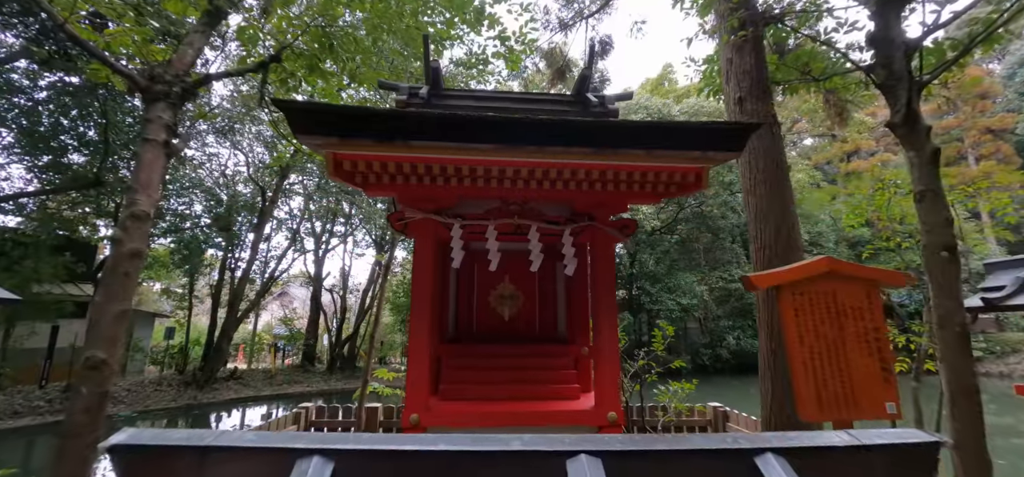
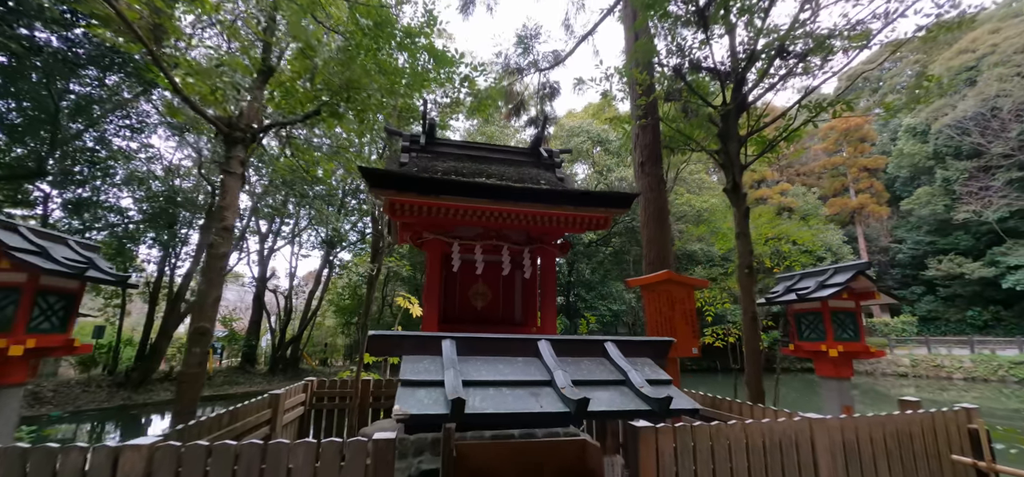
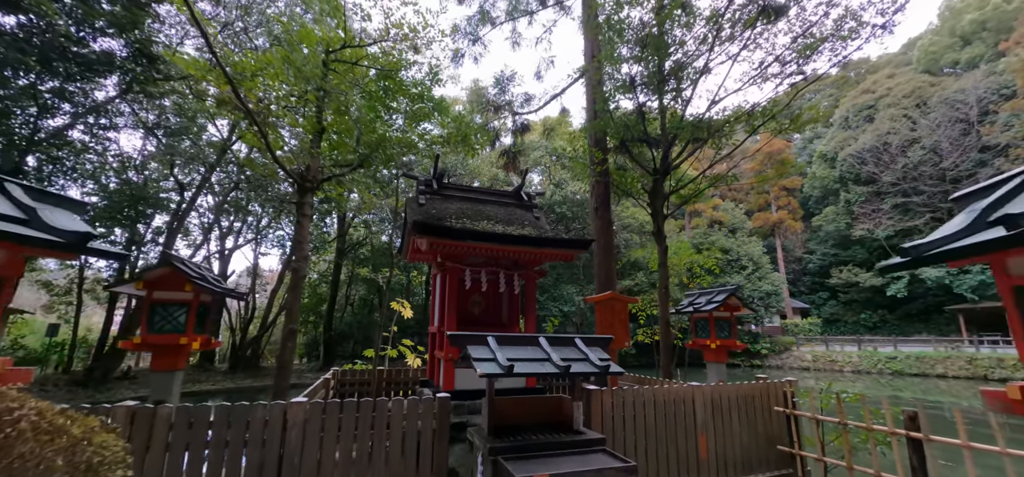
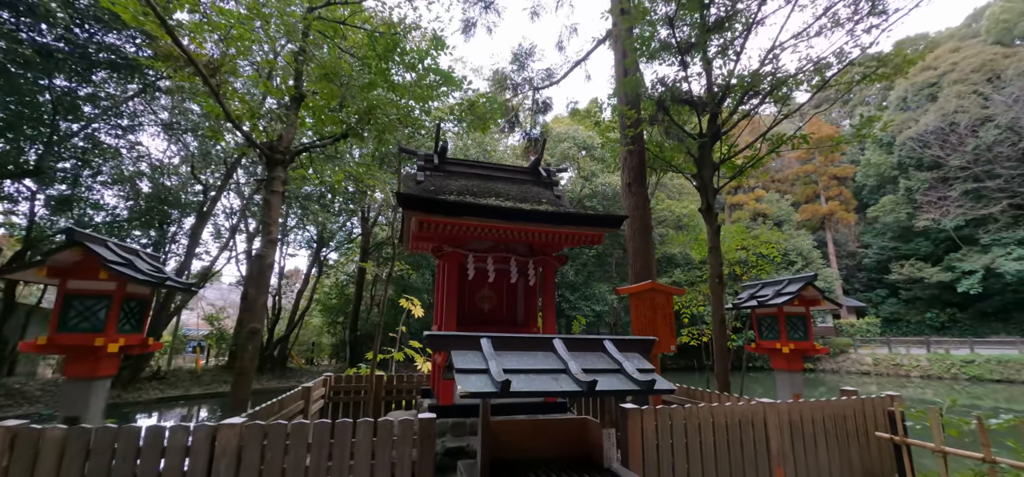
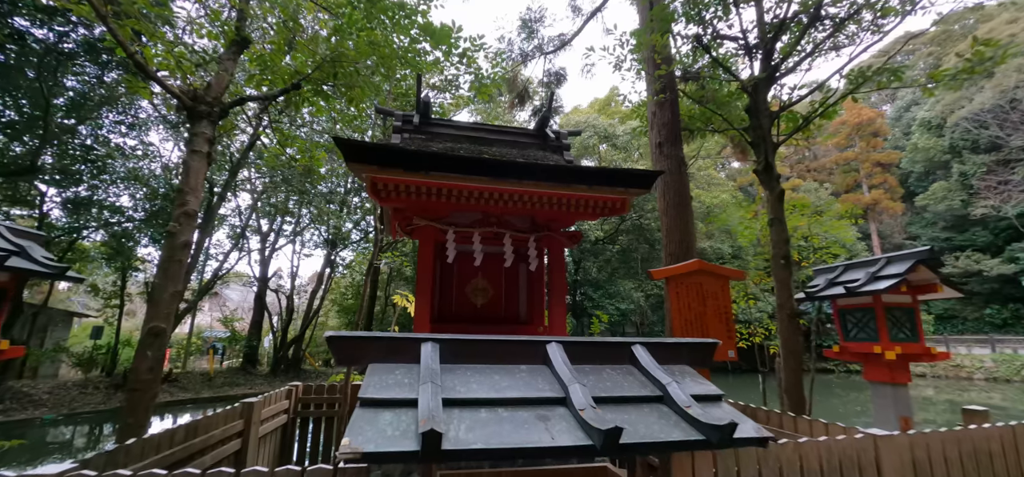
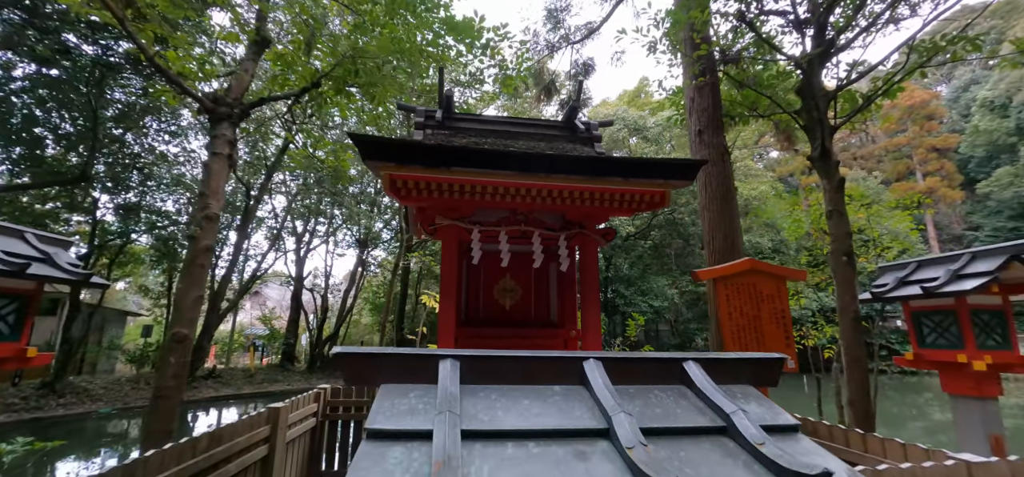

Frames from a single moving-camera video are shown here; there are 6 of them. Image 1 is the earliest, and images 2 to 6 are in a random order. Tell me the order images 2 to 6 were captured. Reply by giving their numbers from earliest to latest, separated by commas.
6, 5, 2, 4, 3
